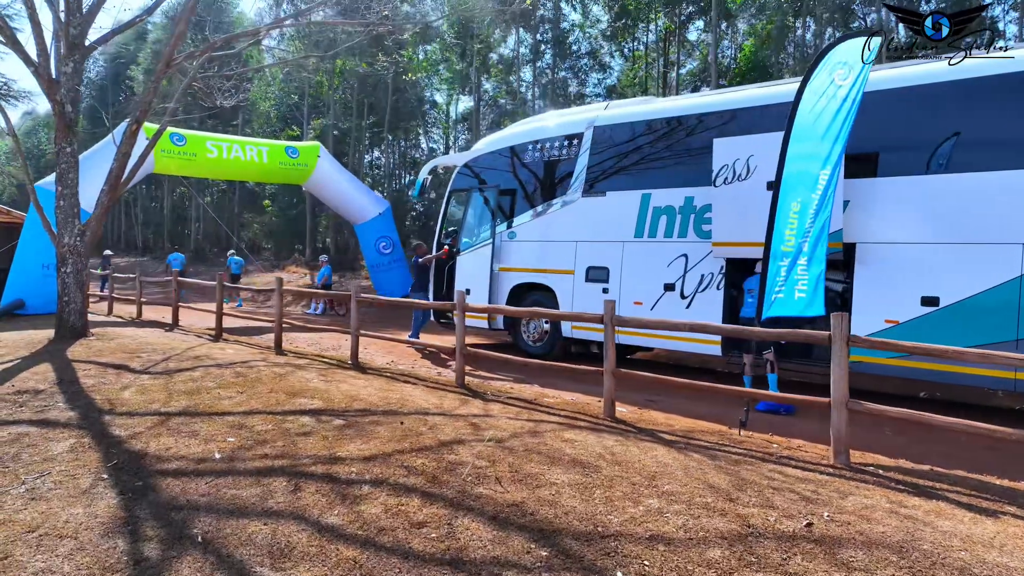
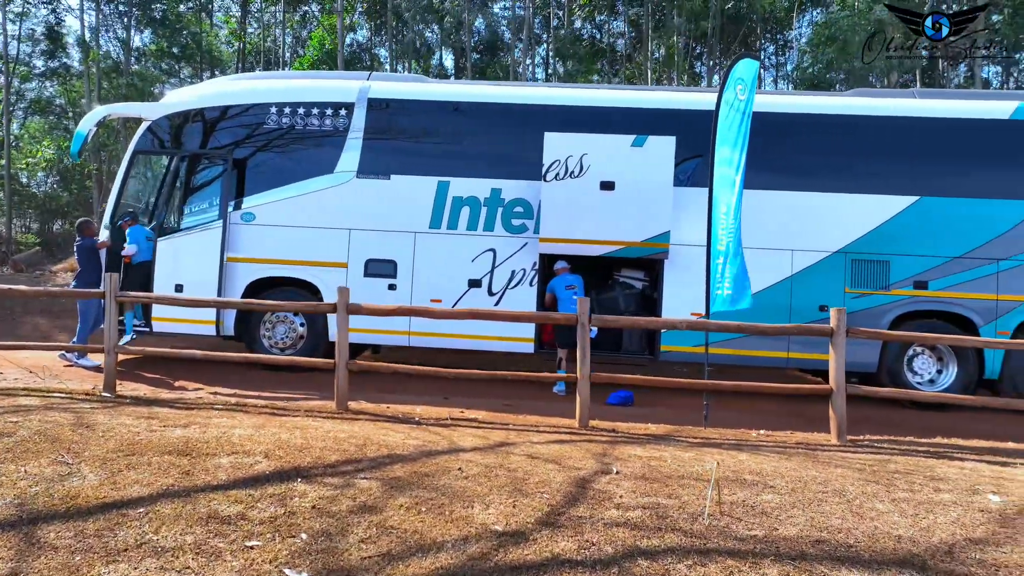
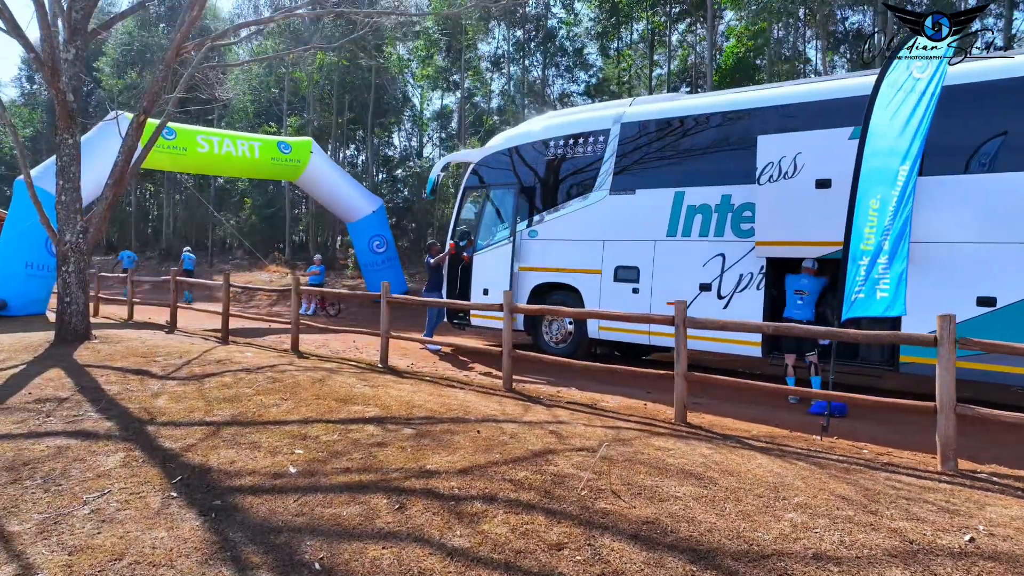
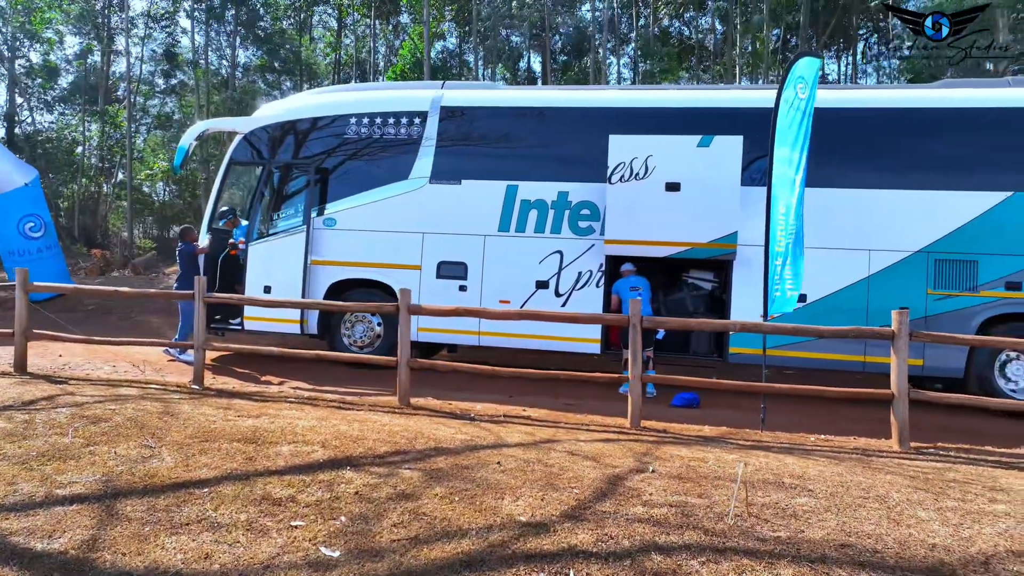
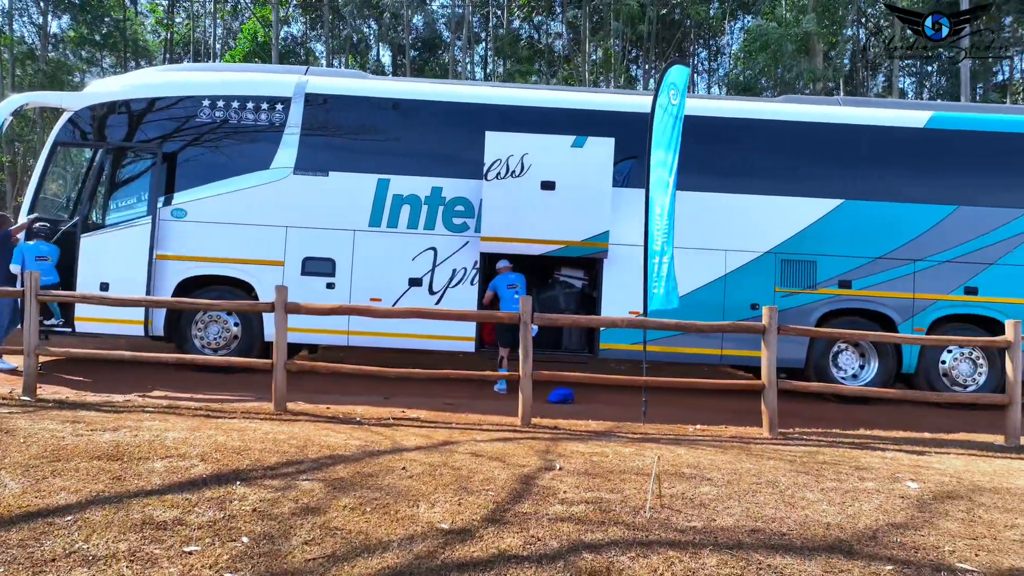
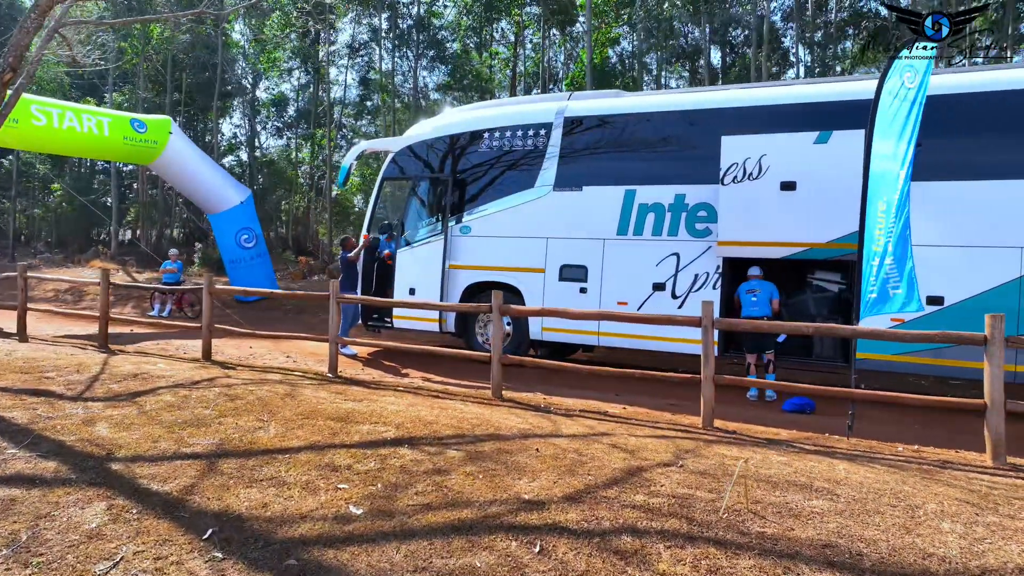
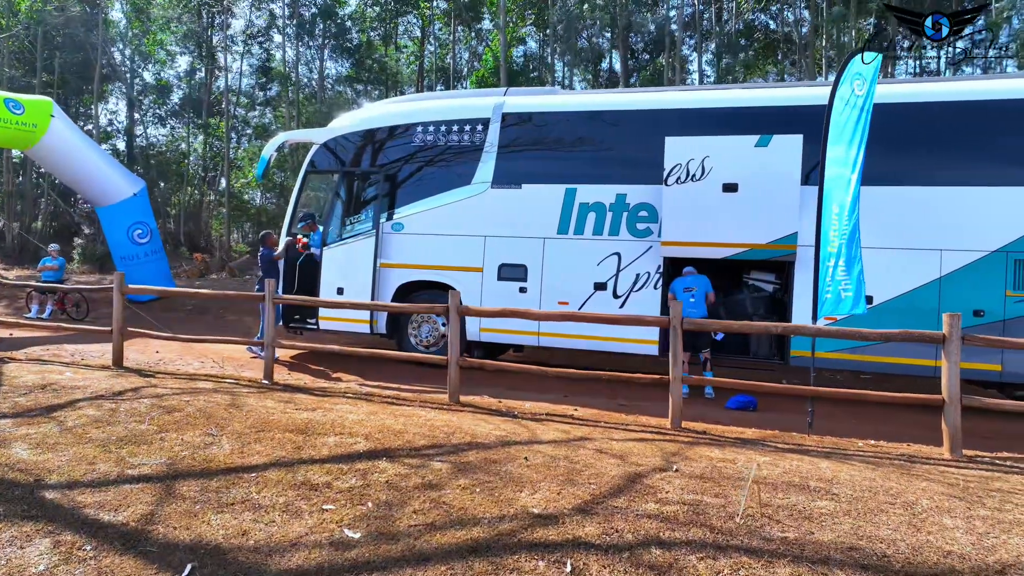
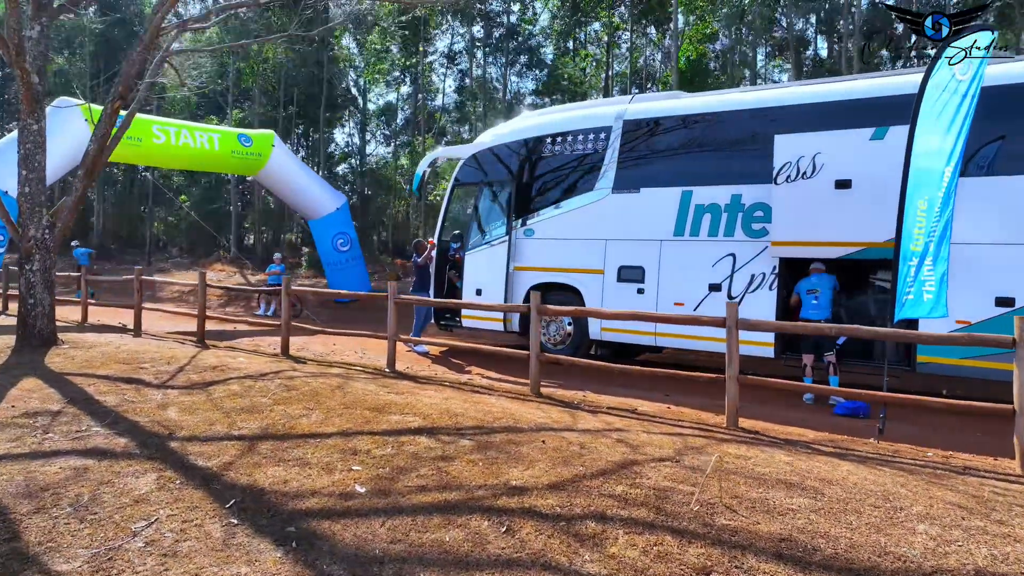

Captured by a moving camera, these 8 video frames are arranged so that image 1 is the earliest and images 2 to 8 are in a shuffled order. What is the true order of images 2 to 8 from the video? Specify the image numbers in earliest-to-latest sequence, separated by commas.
3, 8, 6, 7, 4, 2, 5
